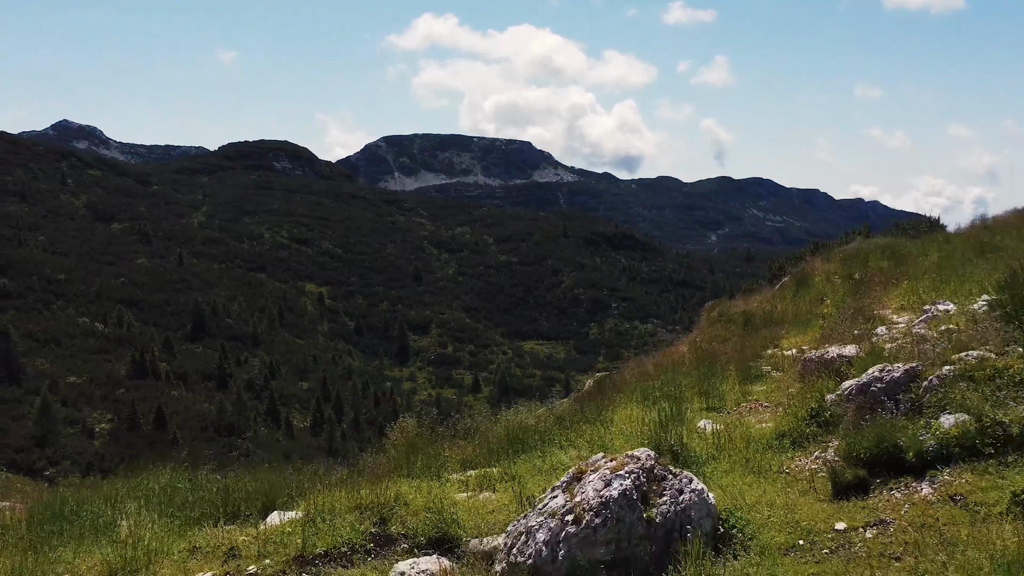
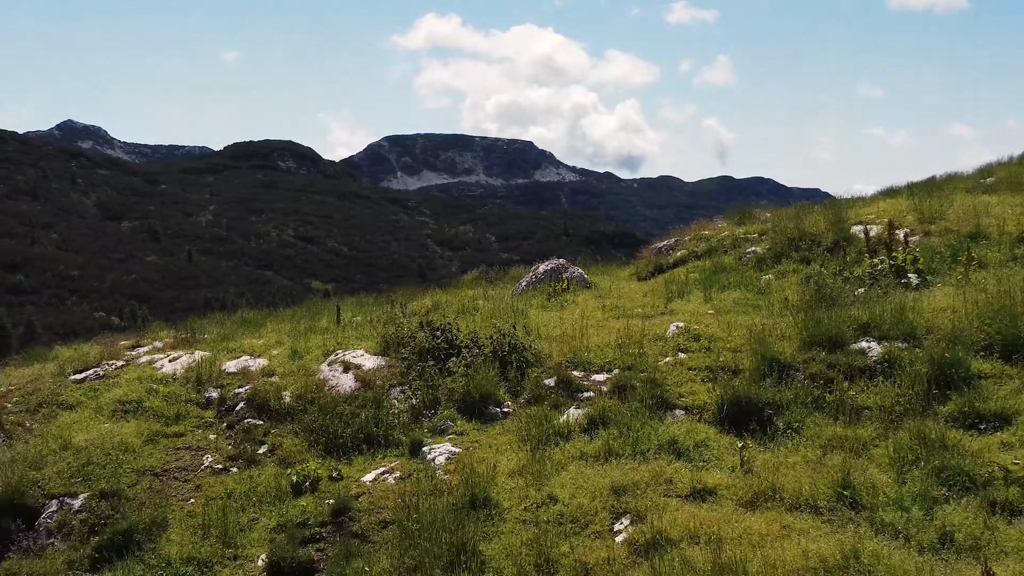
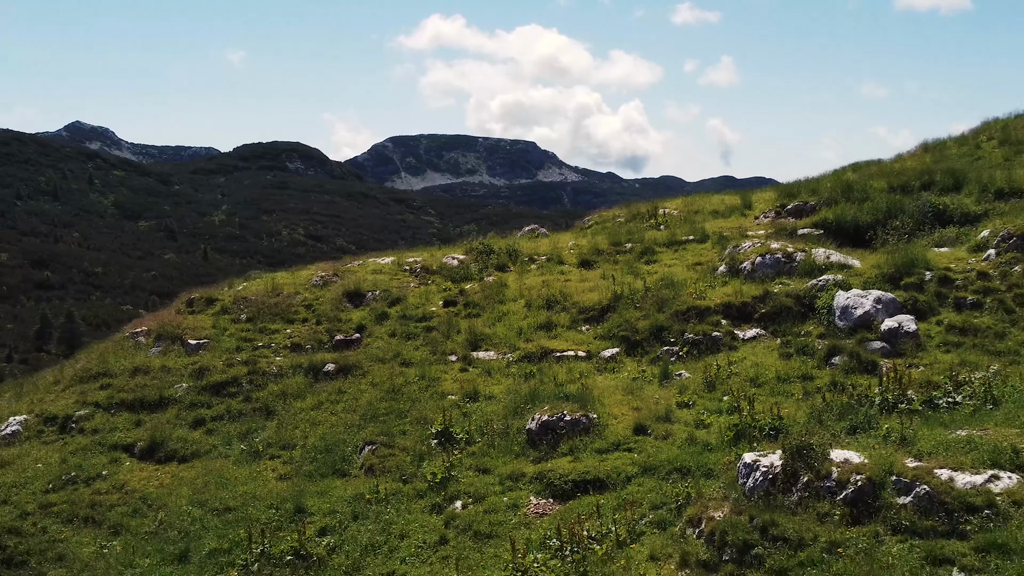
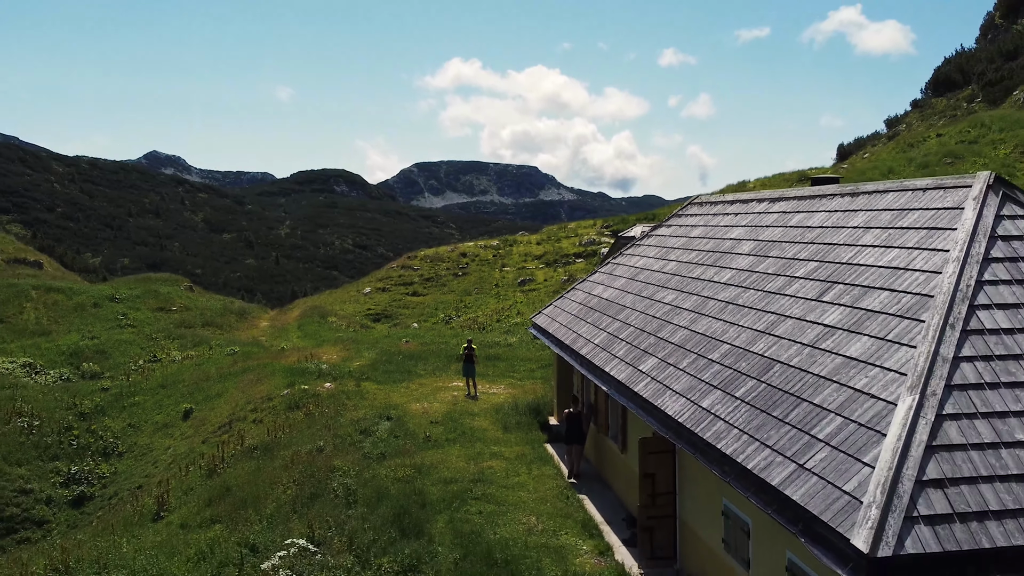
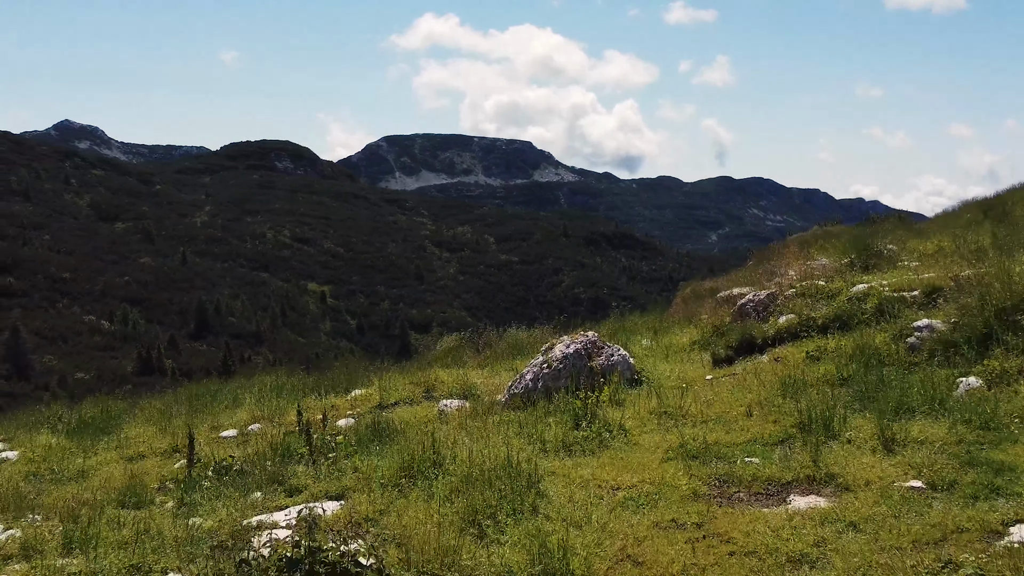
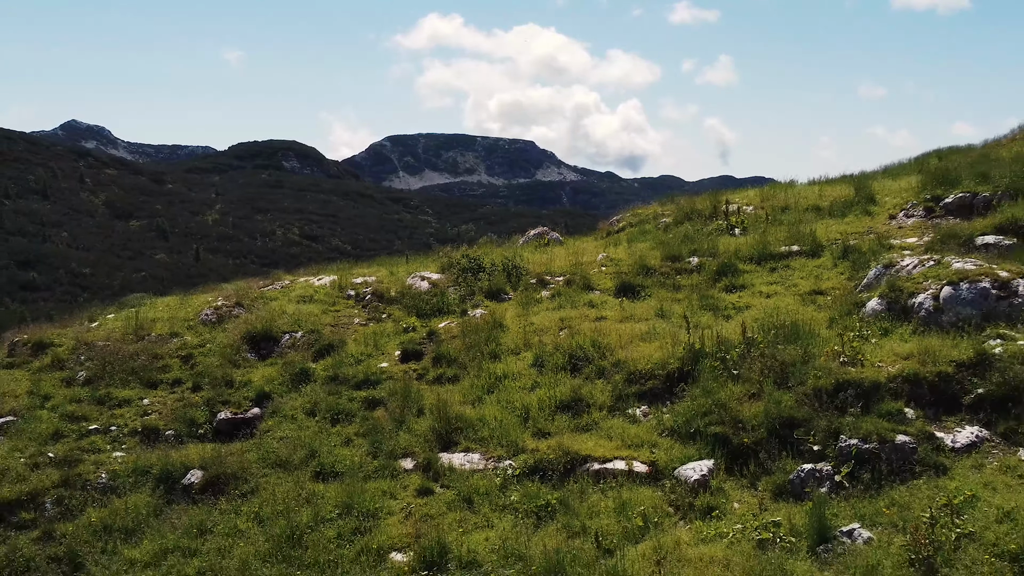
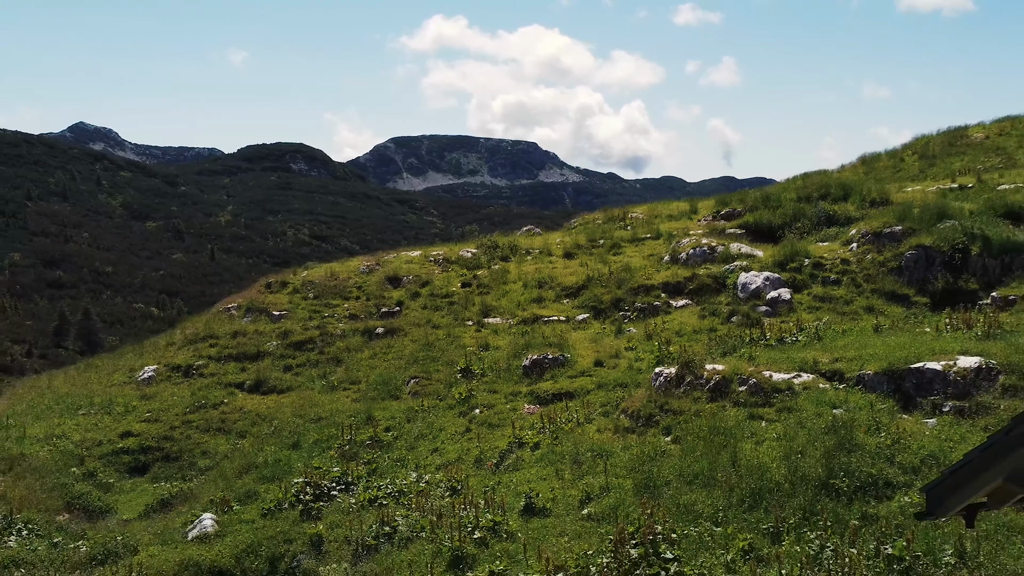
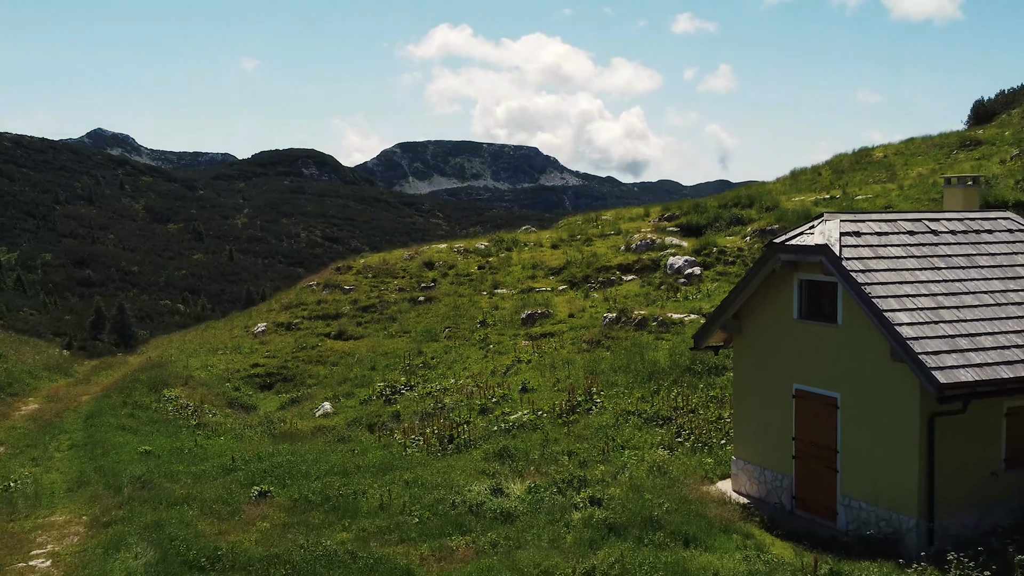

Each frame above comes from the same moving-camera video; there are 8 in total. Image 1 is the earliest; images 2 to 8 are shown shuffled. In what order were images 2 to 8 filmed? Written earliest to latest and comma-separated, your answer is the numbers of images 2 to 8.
5, 2, 6, 3, 7, 8, 4
